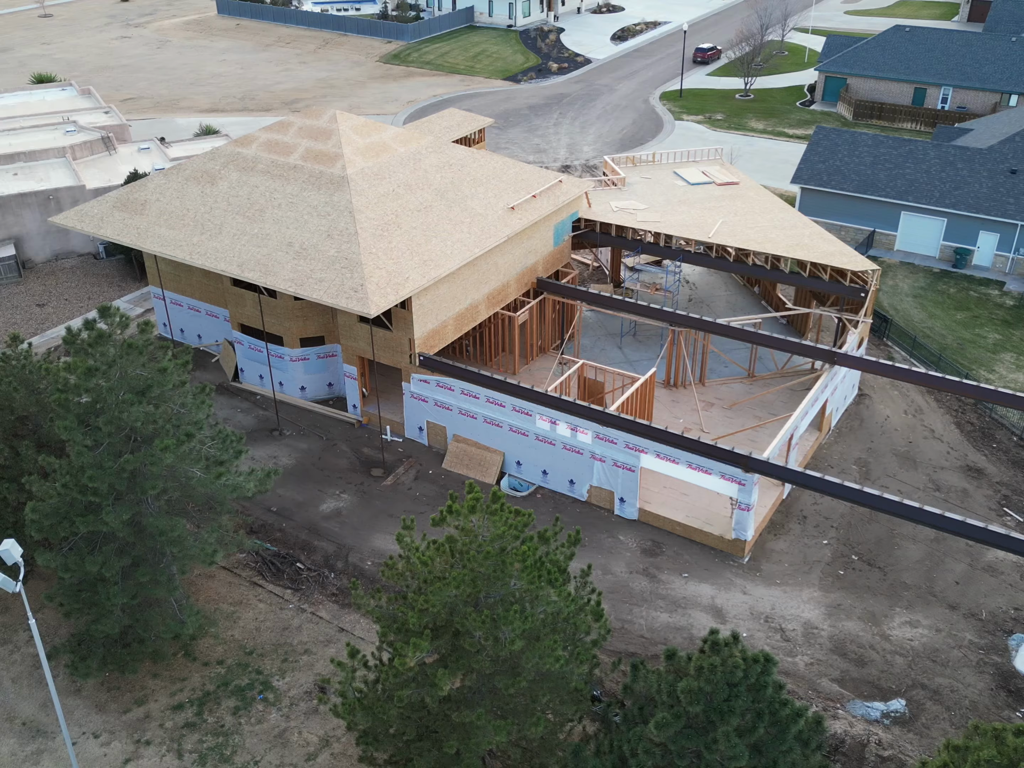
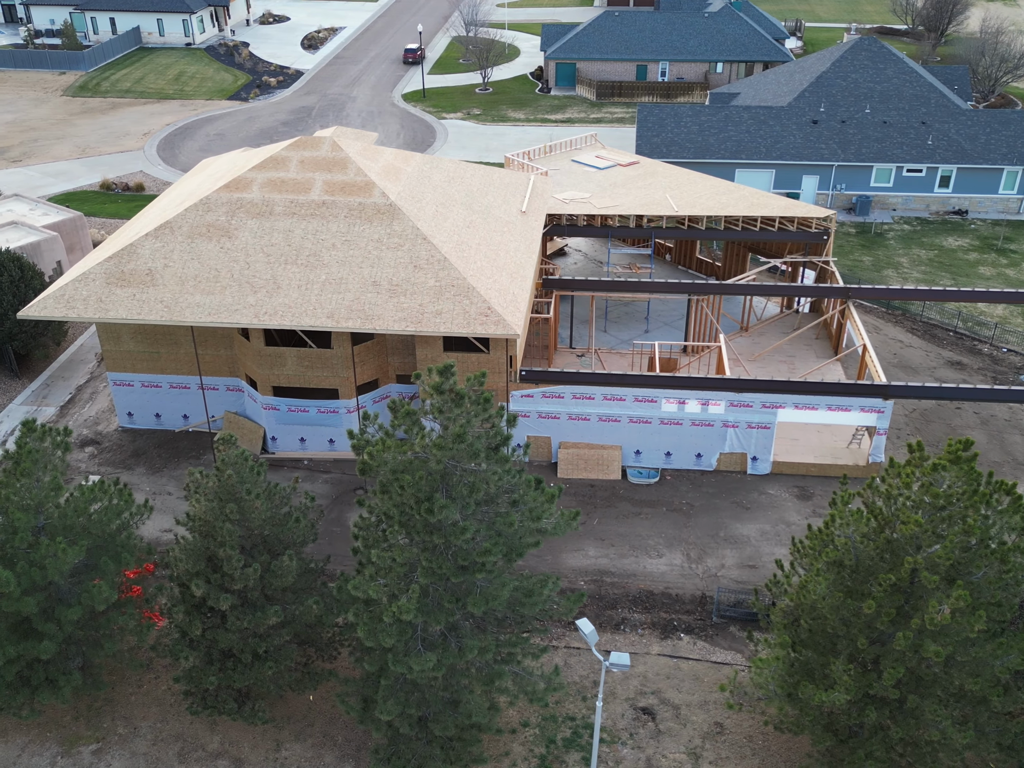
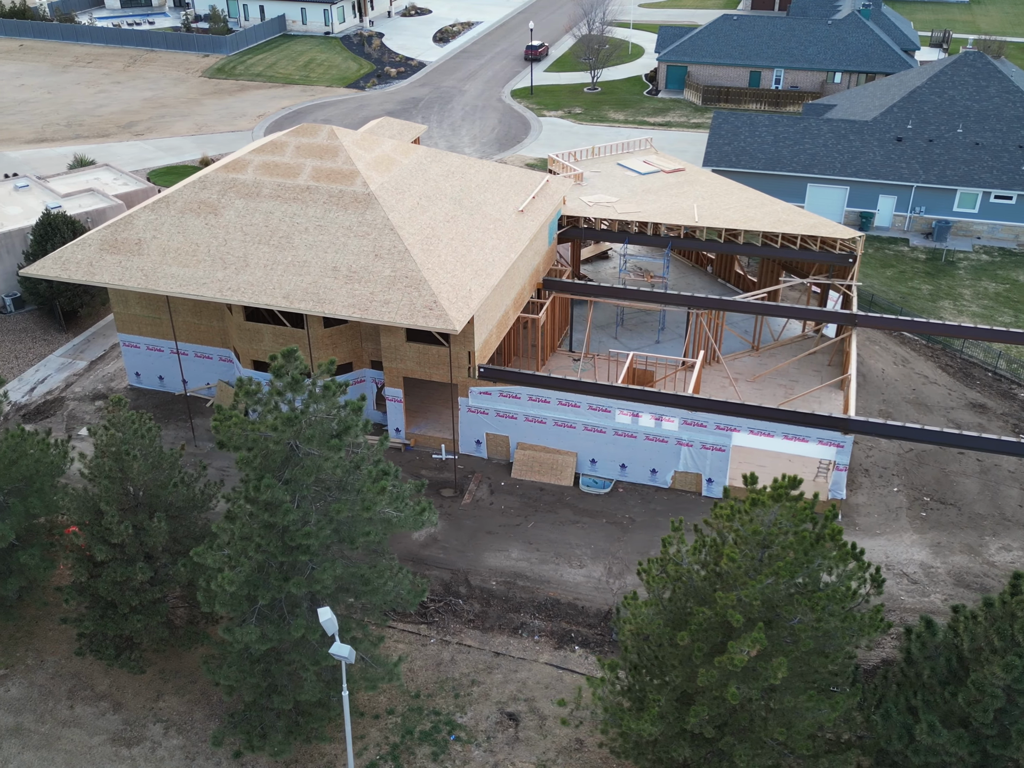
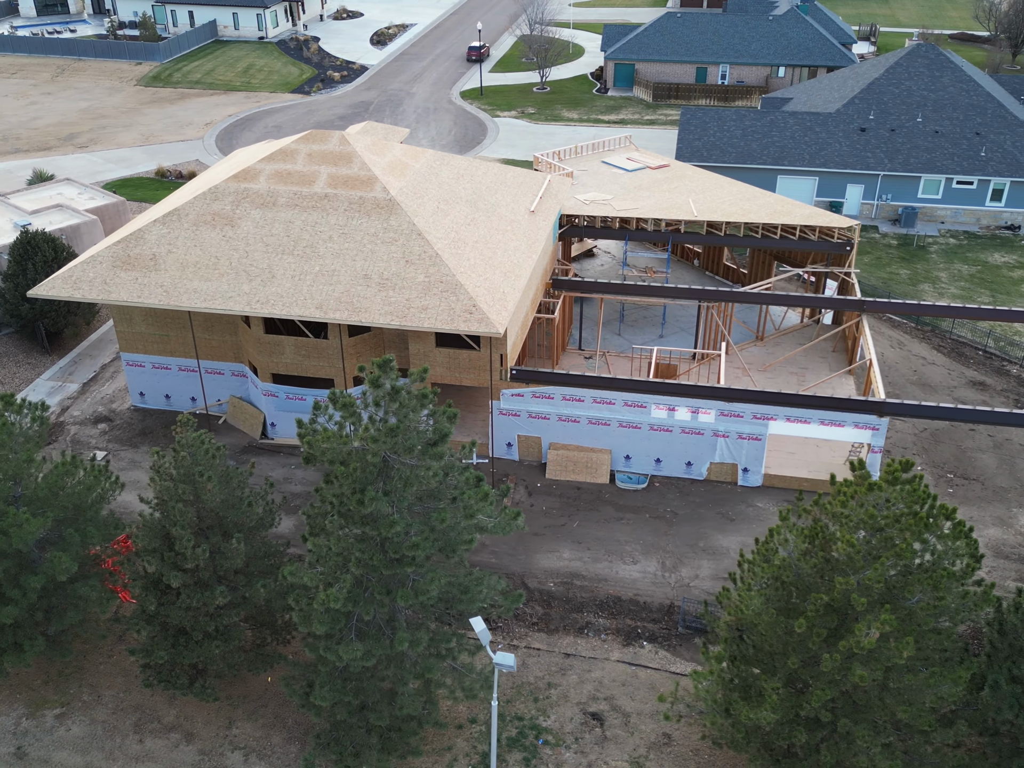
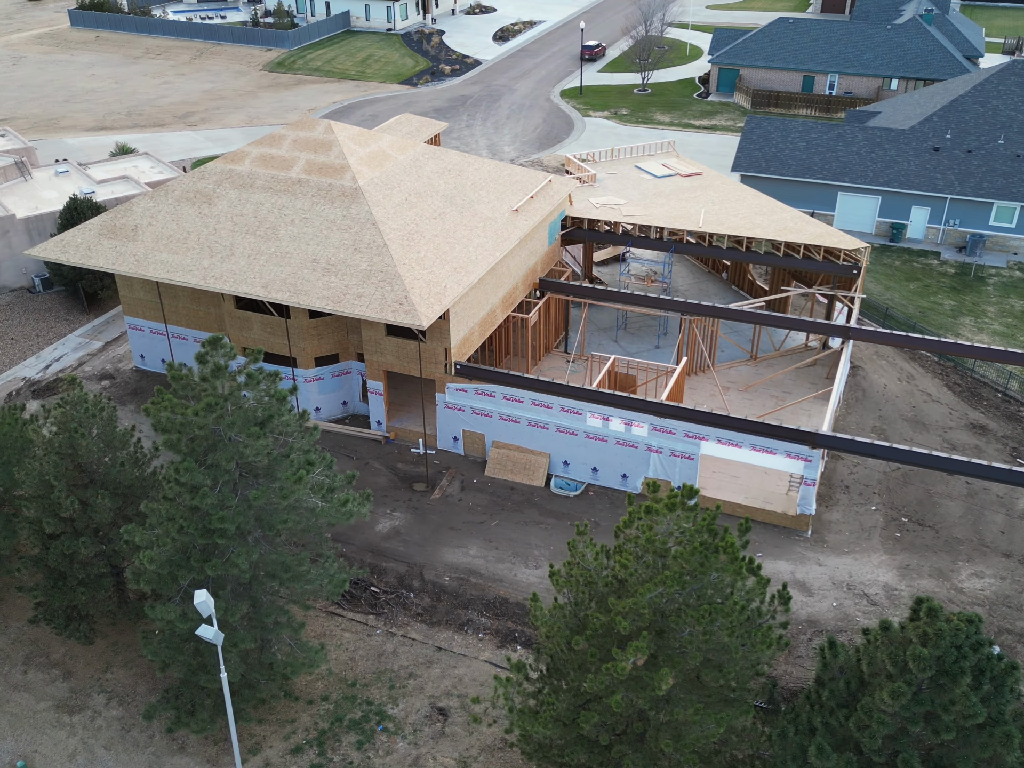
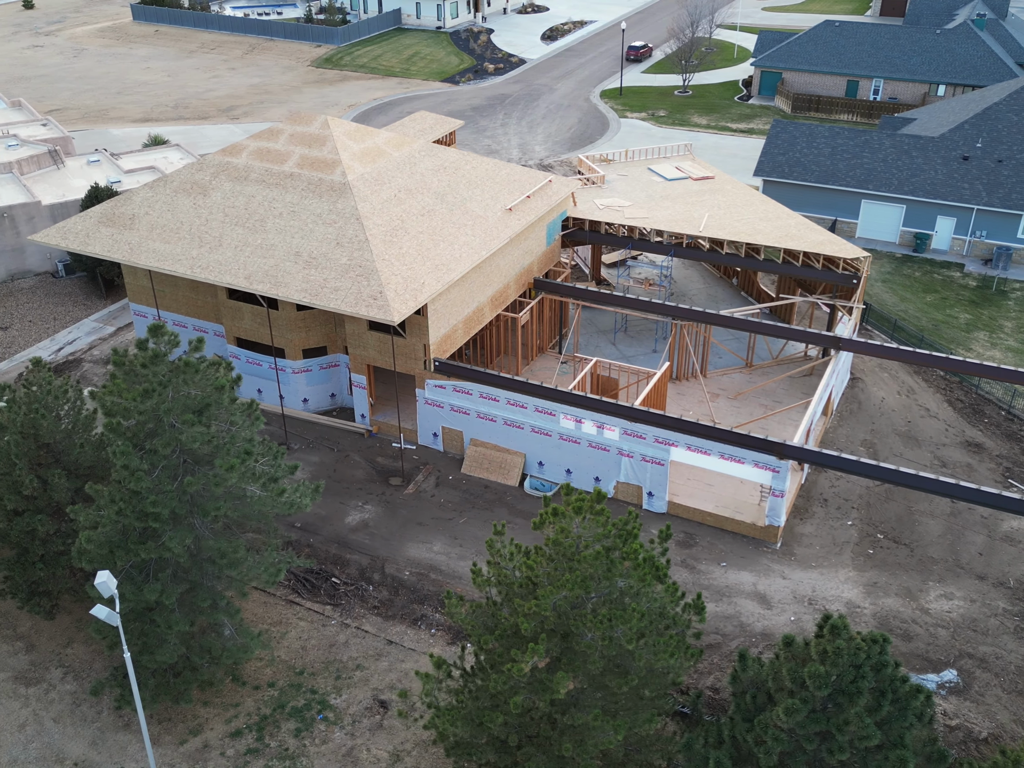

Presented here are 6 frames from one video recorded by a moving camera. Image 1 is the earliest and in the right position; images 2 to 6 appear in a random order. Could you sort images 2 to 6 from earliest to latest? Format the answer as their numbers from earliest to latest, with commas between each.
6, 5, 3, 4, 2
